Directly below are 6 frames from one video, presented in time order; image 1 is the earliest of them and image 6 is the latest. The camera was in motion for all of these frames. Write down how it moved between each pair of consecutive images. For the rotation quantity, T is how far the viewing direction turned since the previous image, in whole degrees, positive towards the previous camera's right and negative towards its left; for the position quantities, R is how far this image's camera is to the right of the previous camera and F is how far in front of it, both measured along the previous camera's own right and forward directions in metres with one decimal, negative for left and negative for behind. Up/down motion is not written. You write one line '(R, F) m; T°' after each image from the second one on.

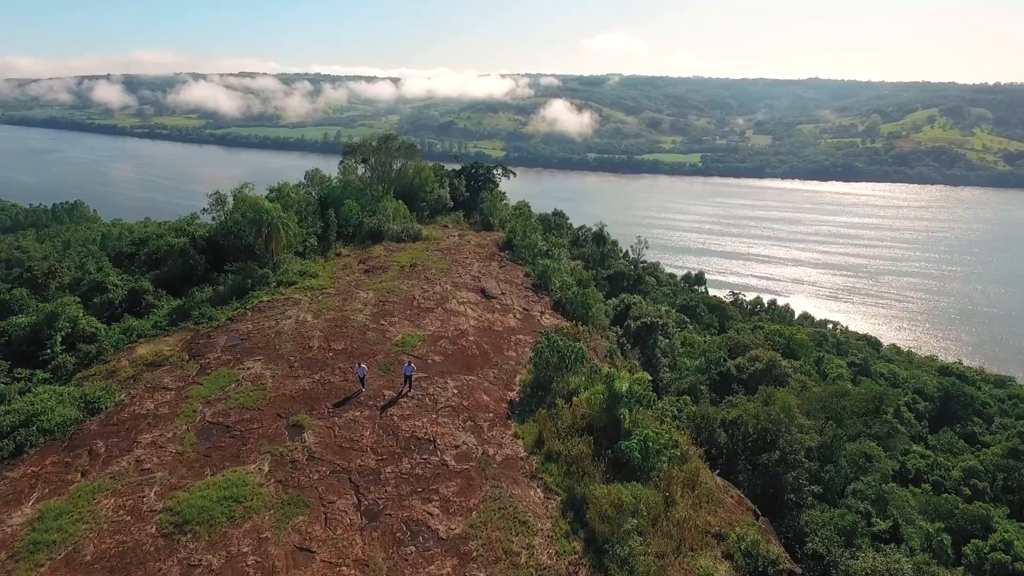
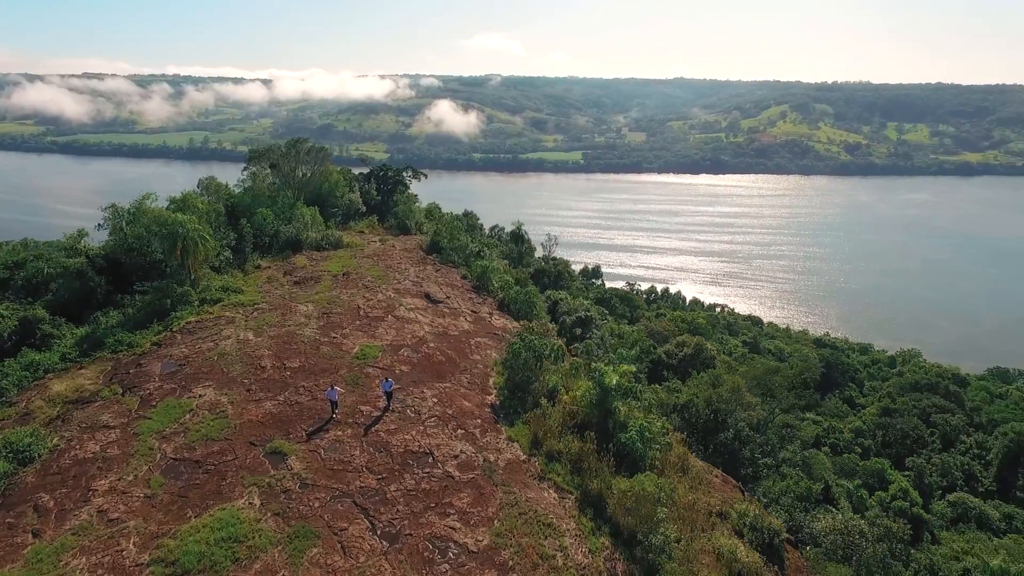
(-1.9, +0.3) m; +10°
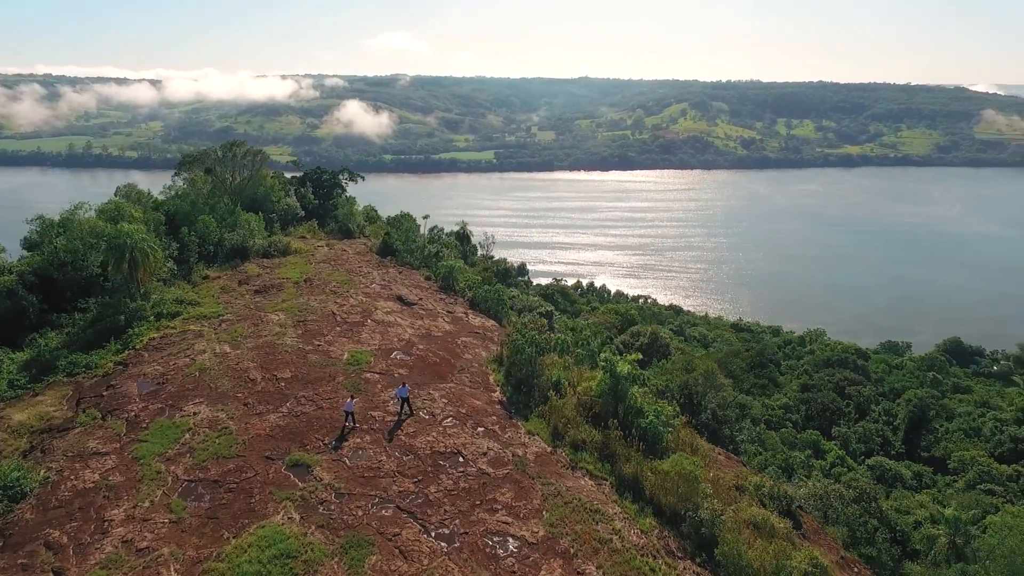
(-2.0, -0.1) m; +8°
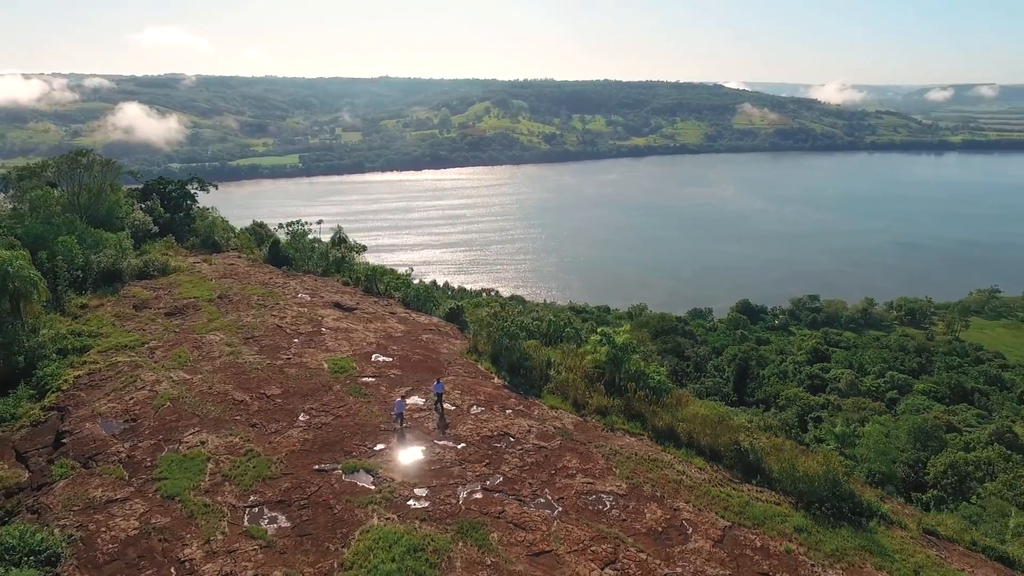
(-4.3, -0.2) m; +16°
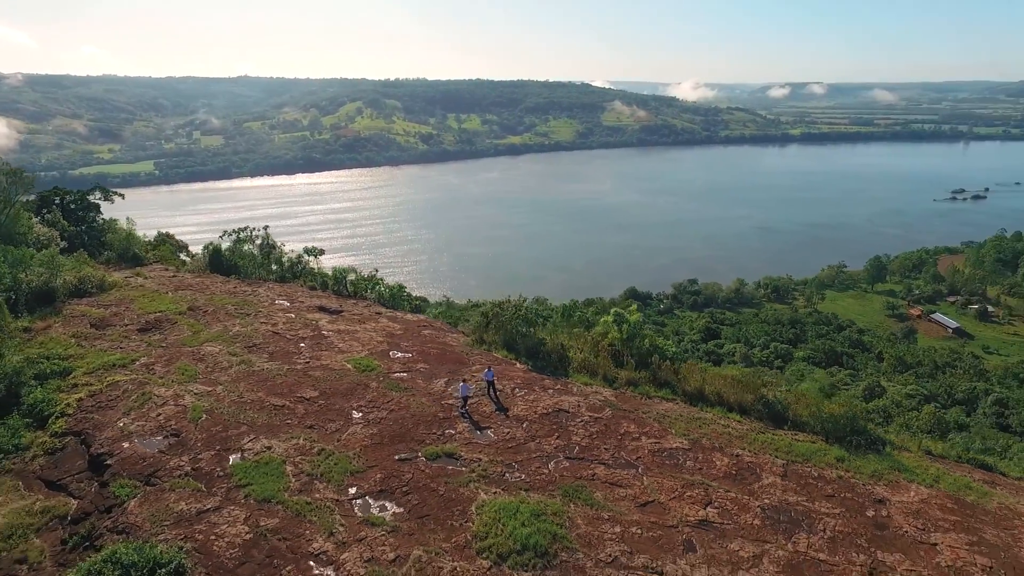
(-3.6, -0.6) m; +11°
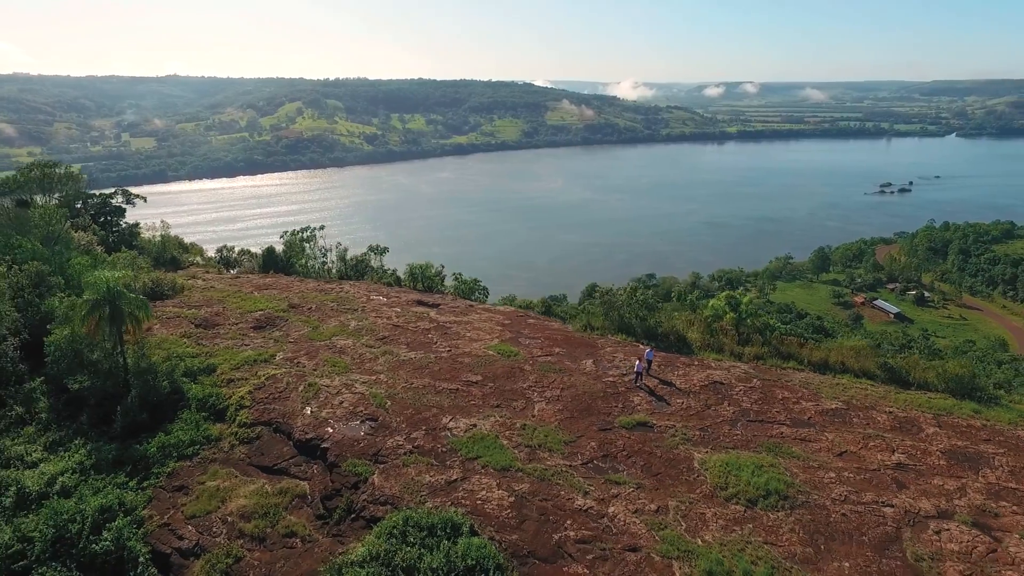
(-5.2, -1.0) m; +5°
